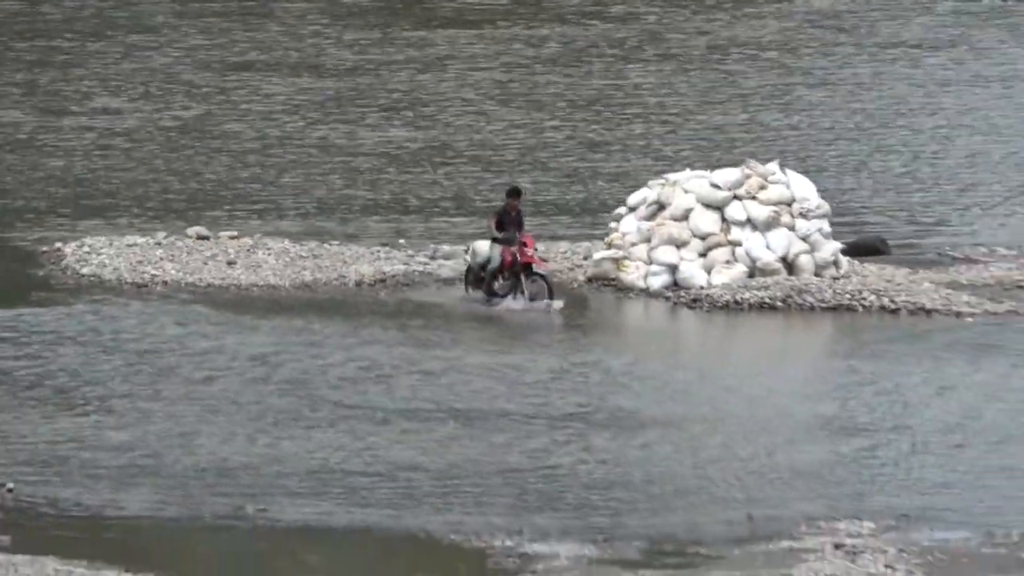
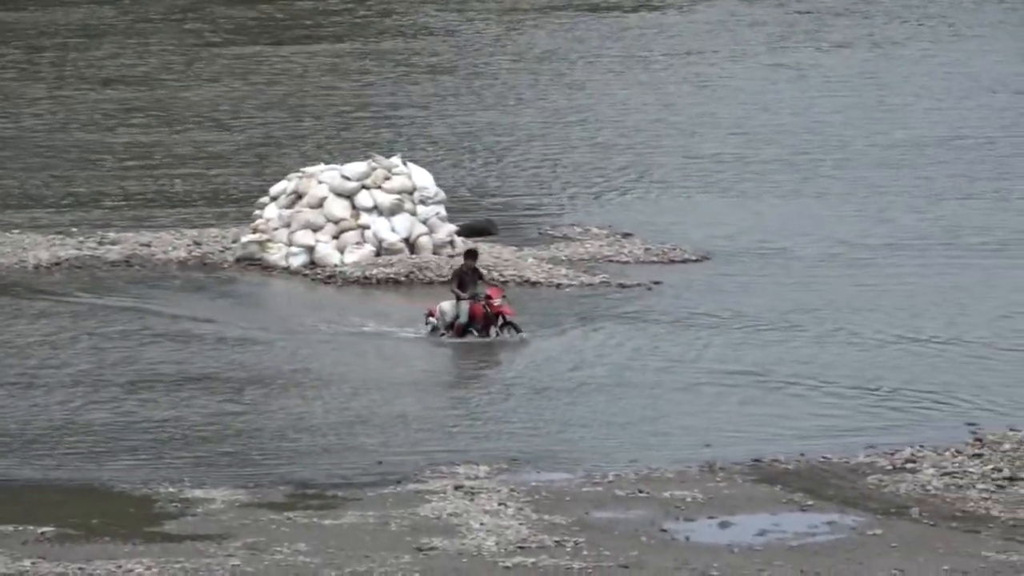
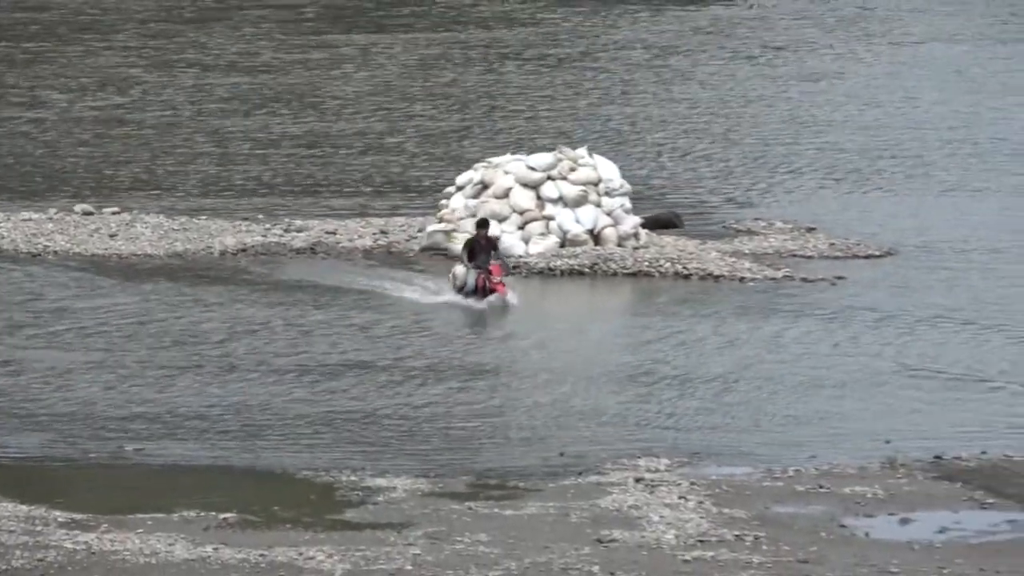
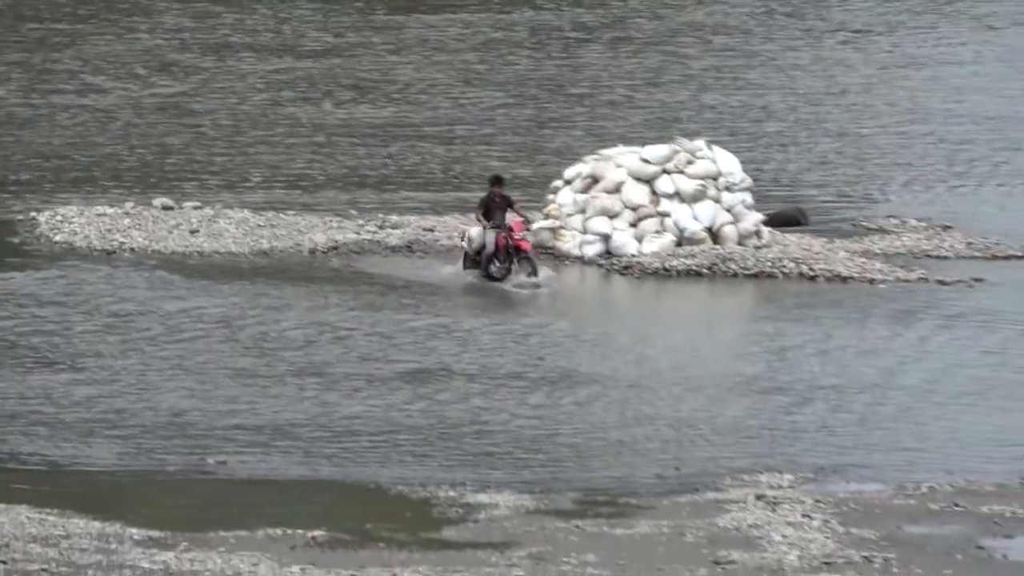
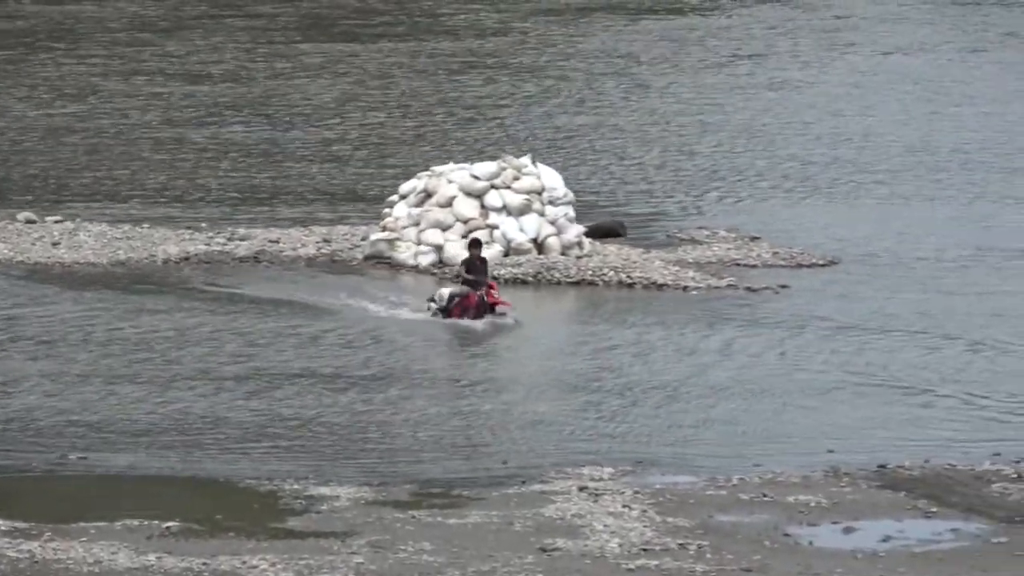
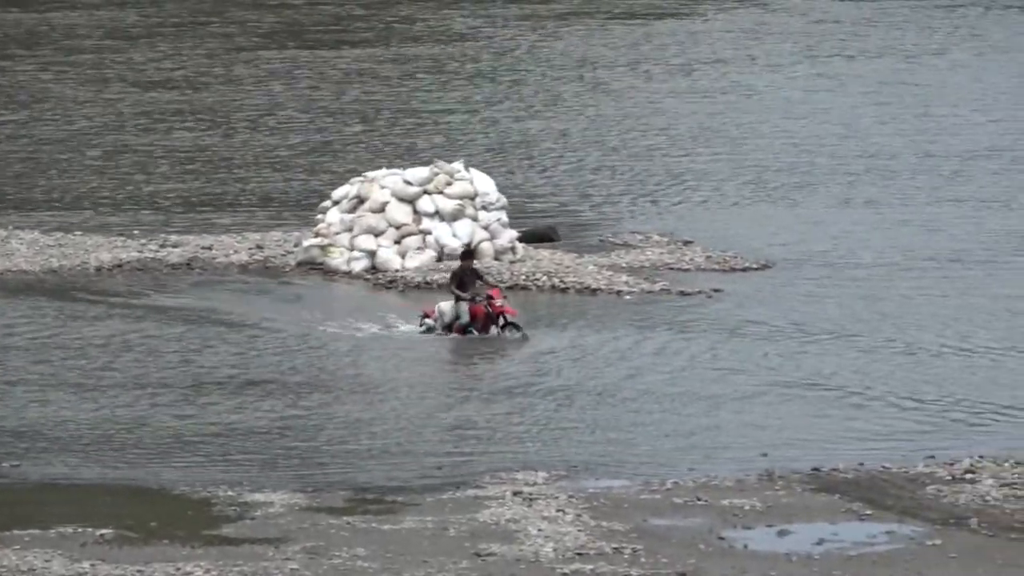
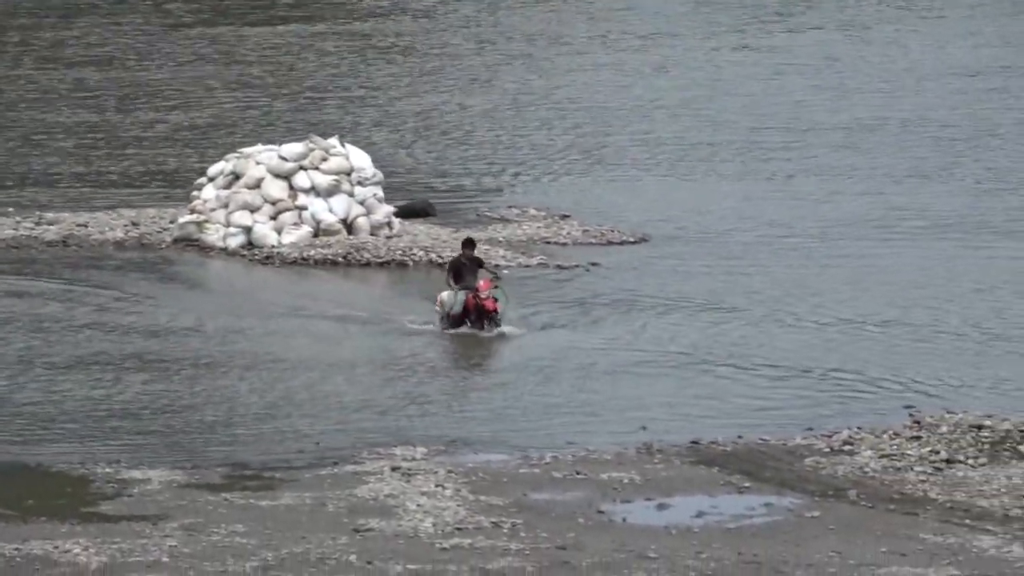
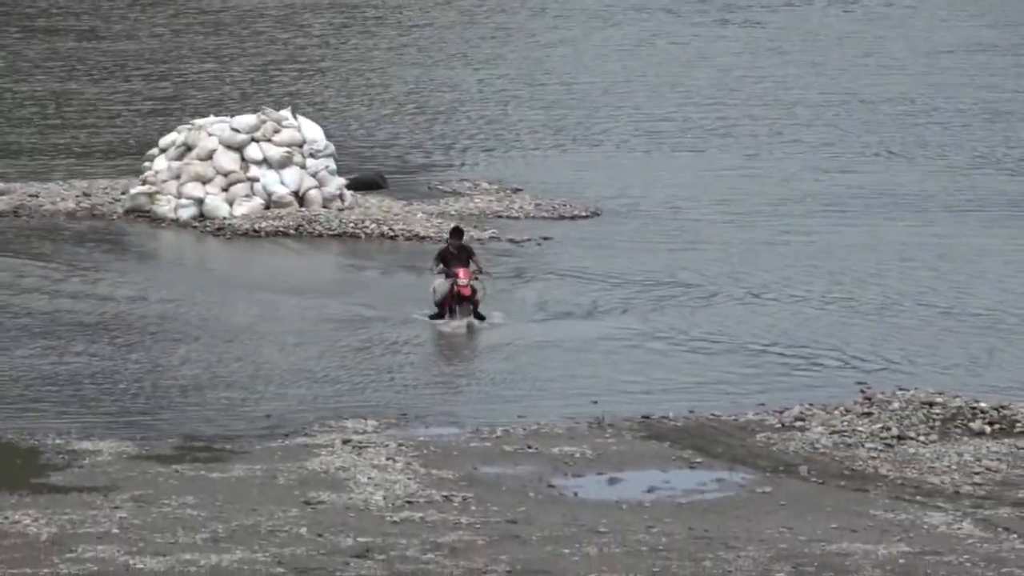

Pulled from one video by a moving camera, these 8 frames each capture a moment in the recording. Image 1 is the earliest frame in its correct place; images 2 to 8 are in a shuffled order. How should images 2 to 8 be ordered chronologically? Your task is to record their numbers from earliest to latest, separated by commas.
4, 3, 5, 6, 2, 7, 8
